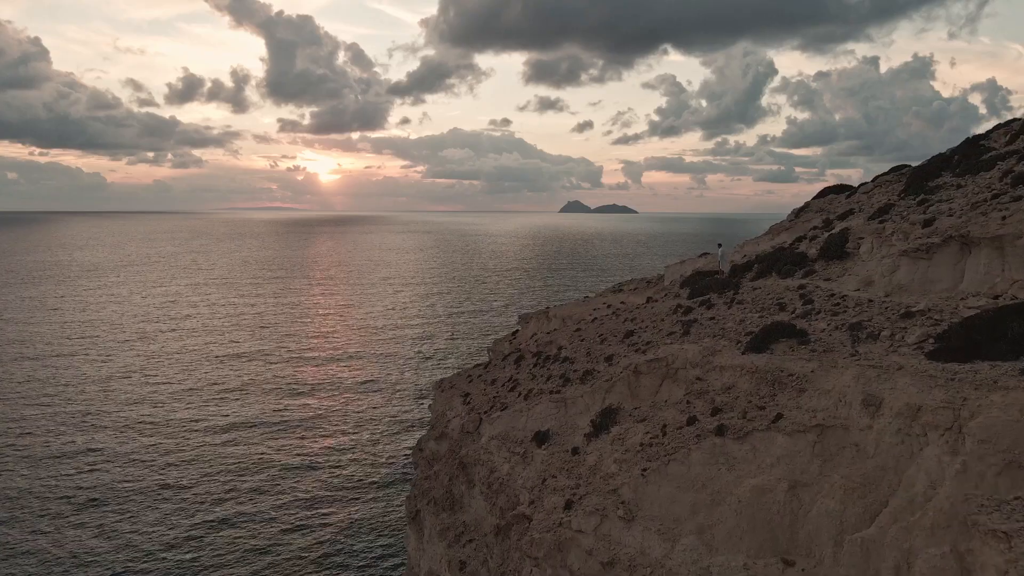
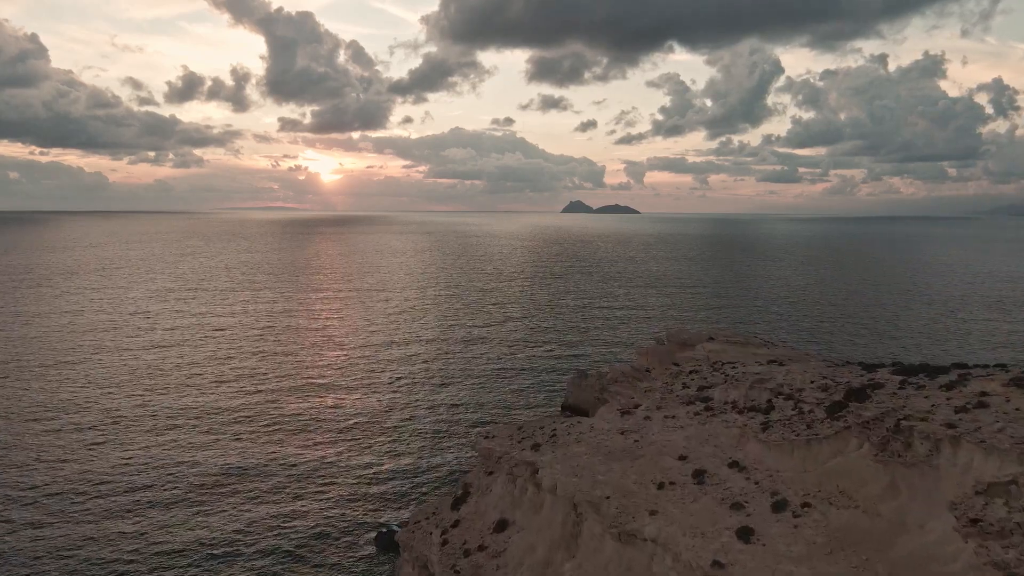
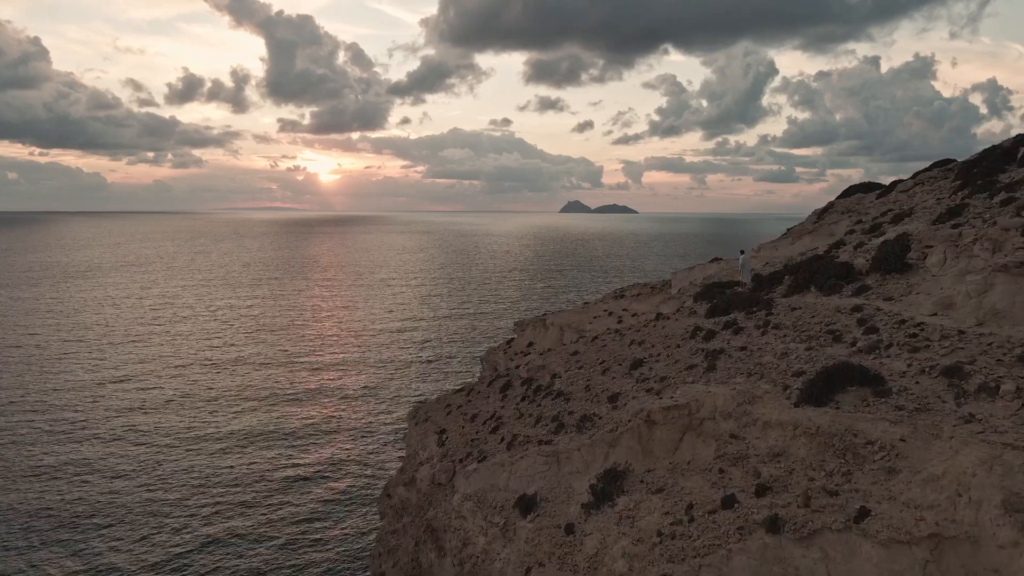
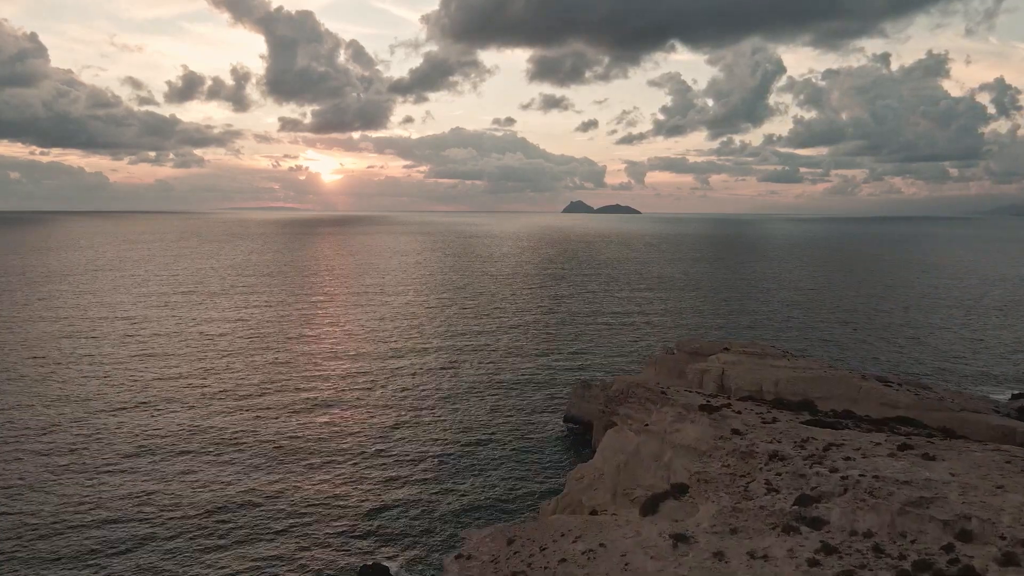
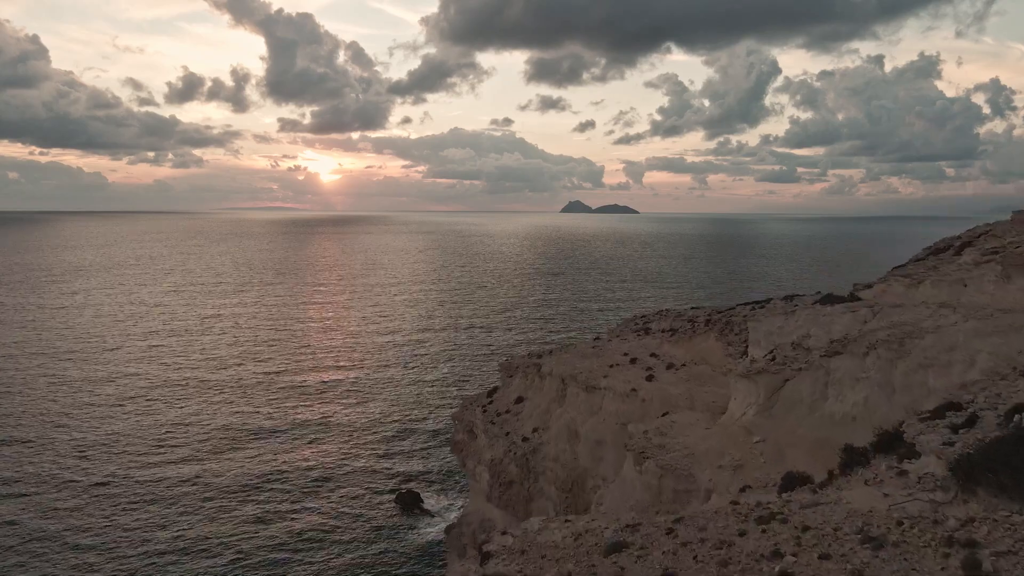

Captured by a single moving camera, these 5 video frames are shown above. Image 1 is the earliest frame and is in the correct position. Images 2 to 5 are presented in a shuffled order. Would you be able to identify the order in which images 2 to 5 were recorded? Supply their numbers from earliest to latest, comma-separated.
3, 5, 2, 4
